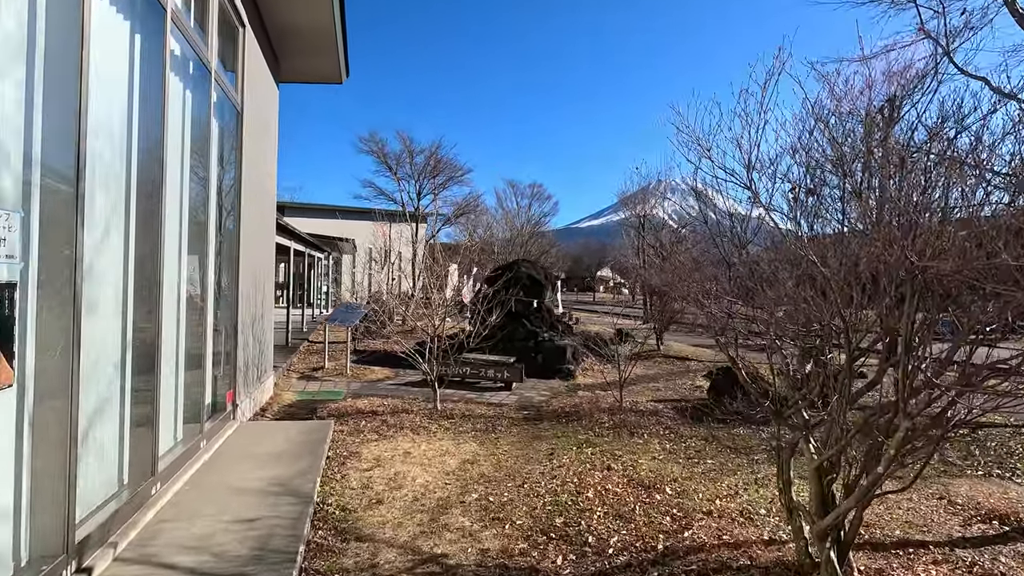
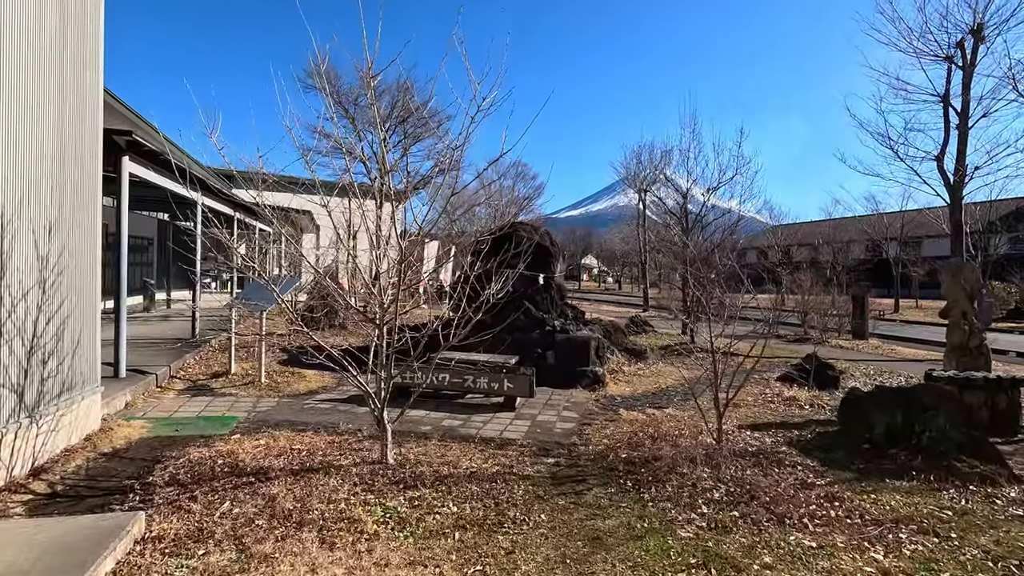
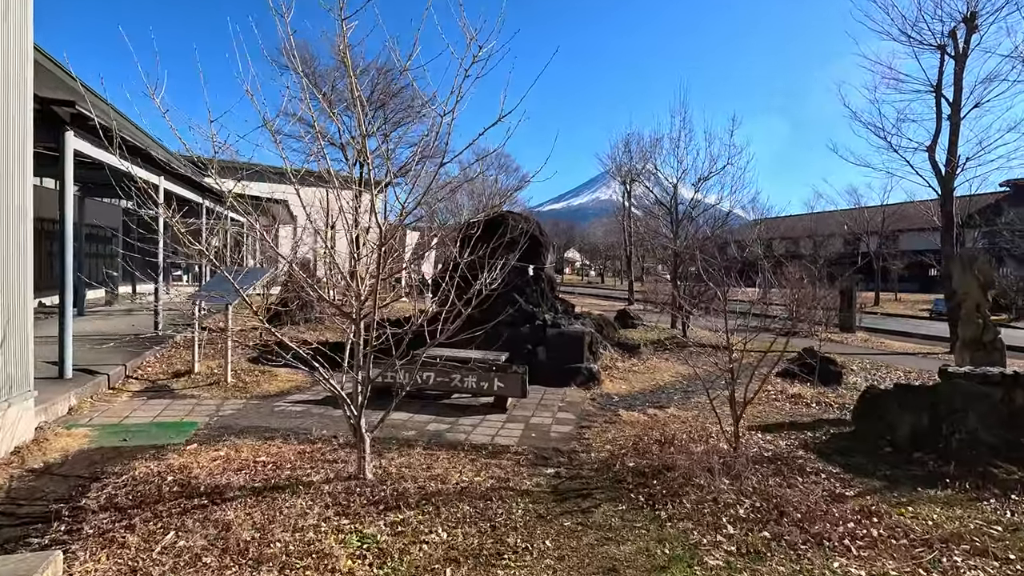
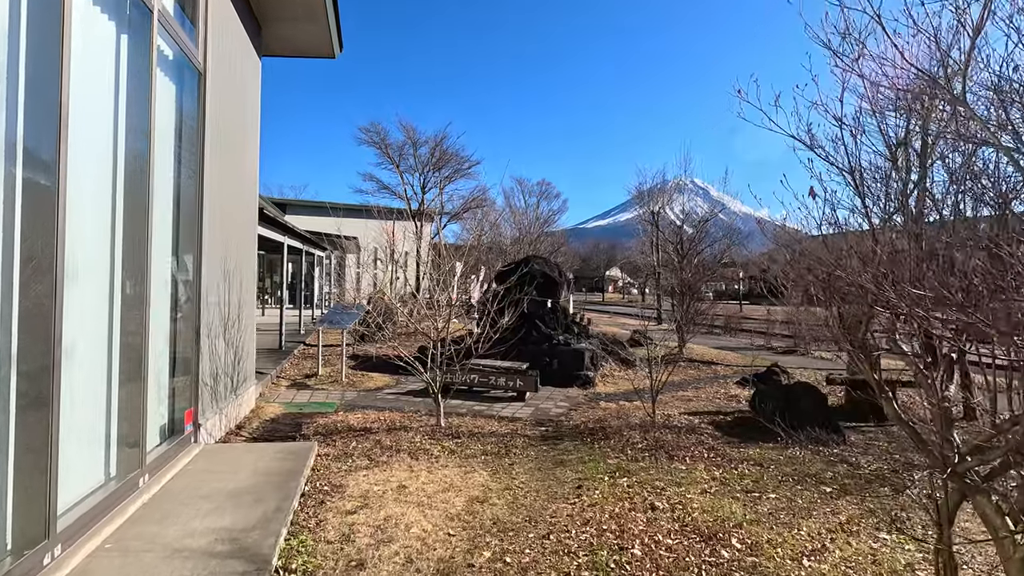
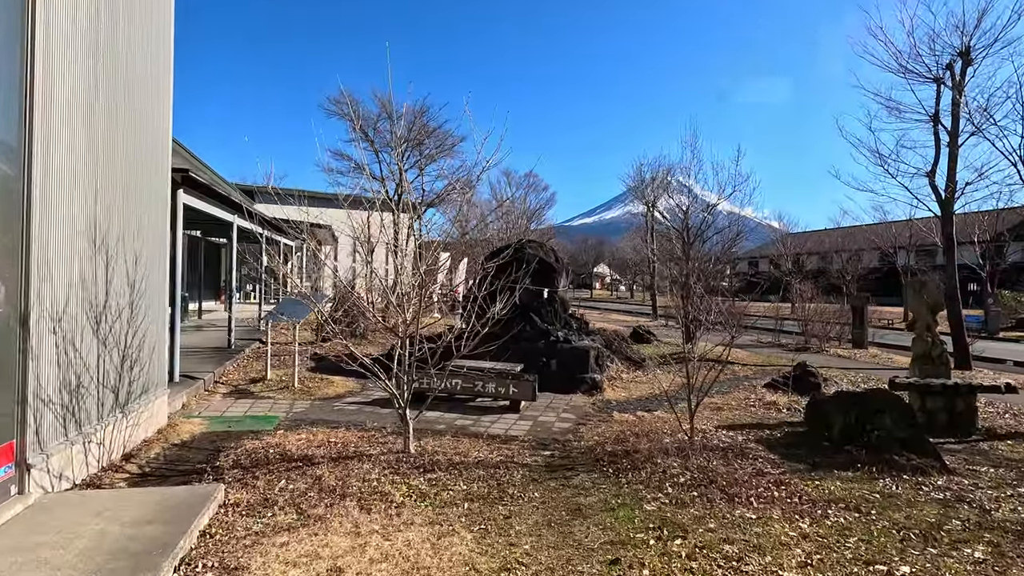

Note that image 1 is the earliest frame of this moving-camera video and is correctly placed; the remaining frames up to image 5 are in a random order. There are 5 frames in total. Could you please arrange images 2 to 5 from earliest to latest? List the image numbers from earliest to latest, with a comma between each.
4, 5, 2, 3
